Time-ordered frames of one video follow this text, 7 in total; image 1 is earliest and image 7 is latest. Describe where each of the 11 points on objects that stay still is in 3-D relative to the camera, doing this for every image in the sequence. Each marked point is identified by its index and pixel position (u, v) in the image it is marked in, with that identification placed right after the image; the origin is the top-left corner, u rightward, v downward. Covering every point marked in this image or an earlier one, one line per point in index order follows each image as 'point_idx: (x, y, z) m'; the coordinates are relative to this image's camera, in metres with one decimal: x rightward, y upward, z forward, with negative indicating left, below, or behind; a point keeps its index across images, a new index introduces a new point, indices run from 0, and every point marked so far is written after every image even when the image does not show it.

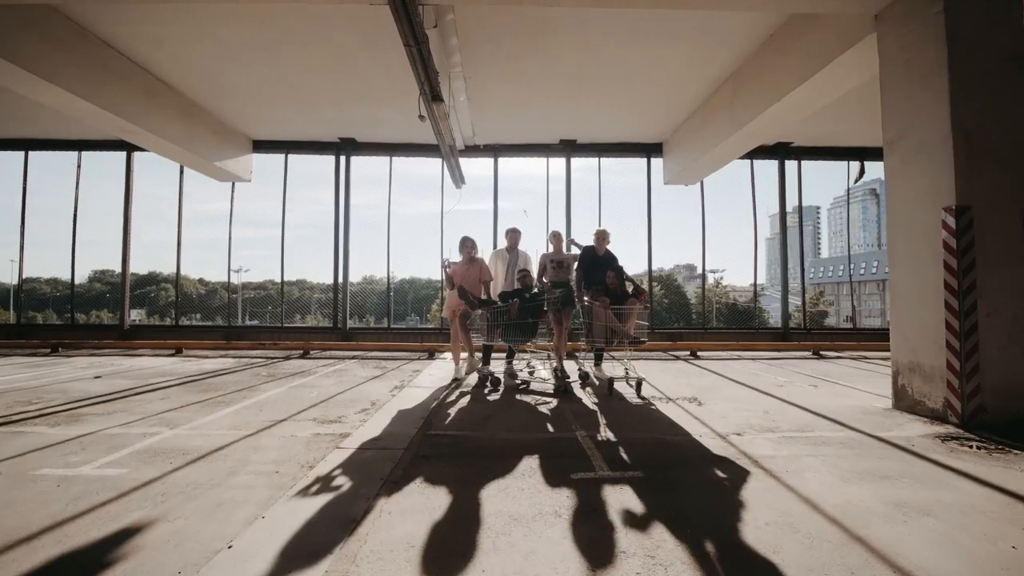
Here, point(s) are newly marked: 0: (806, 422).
0: (+2.0, -0.9, +3.3) m
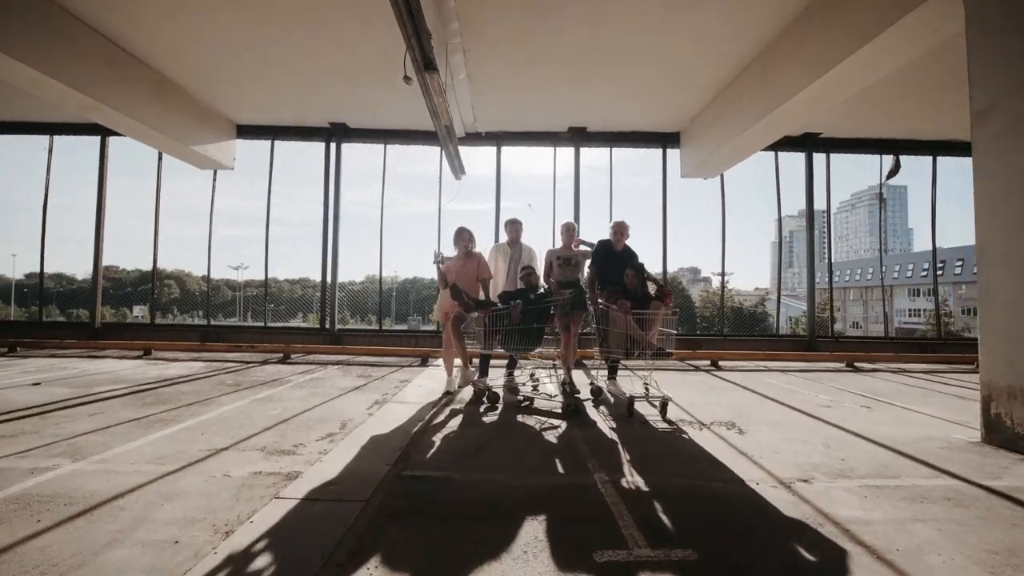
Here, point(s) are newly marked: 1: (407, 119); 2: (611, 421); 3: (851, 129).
0: (+2.0, -1.0, +2.6) m
1: (-1.8, +2.8, +7.9) m
2: (+0.7, -1.0, +3.5) m
3: (+5.6, +2.7, +8.1) m
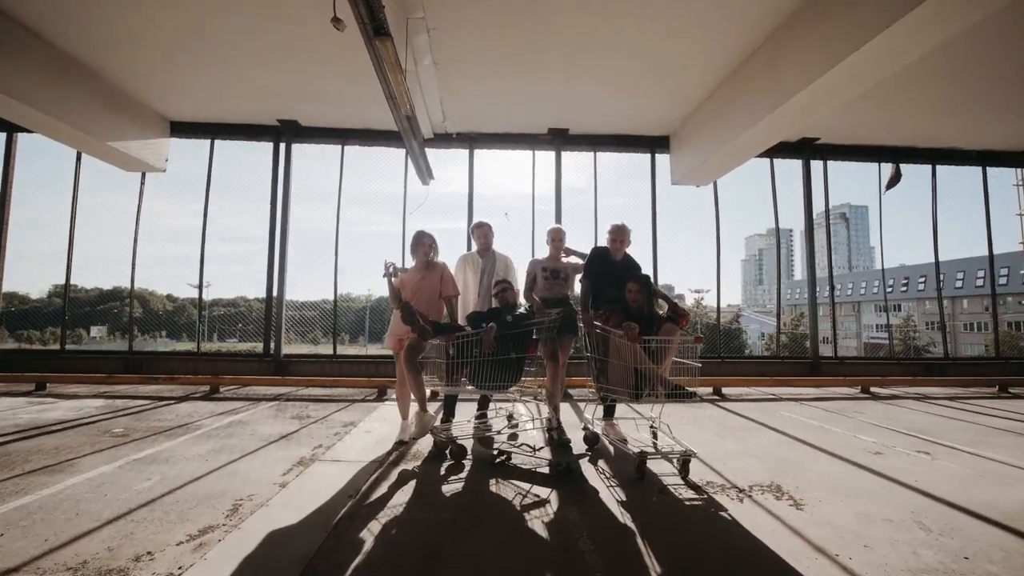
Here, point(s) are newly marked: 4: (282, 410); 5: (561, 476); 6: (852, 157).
0: (+1.9, -1.0, +1.8) m
1: (-2.1, +2.5, +7.0) m
2: (+0.6, -1.1, +2.6) m
3: (+5.2, +2.4, +7.5) m
4: (-2.2, -1.2, +4.6) m
5: (+0.3, -1.1, +2.7) m
6: (+5.7, +2.2, +8.1) m
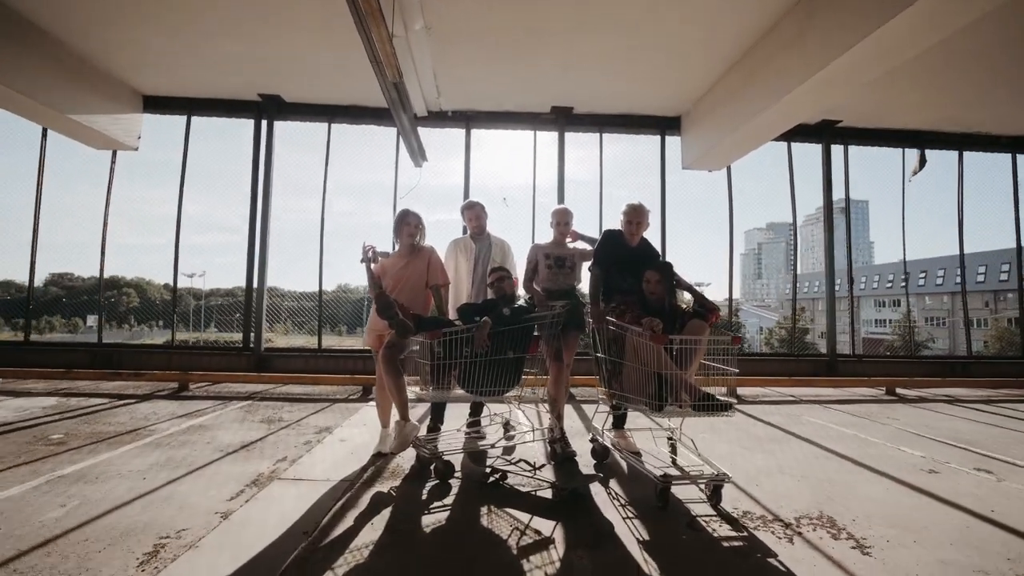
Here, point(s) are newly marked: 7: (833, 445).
0: (+1.9, -1.0, +1.3) m
1: (-2.1, +2.6, +6.5) m
2: (+0.5, -1.0, +2.1) m
3: (+5.2, +2.5, +7.0) m
4: (-2.2, -1.0, +4.1) m
5: (+0.3, -1.0, +2.2) m
6: (+5.7, +2.3, +7.6) m
7: (+2.3, -1.1, +3.4) m
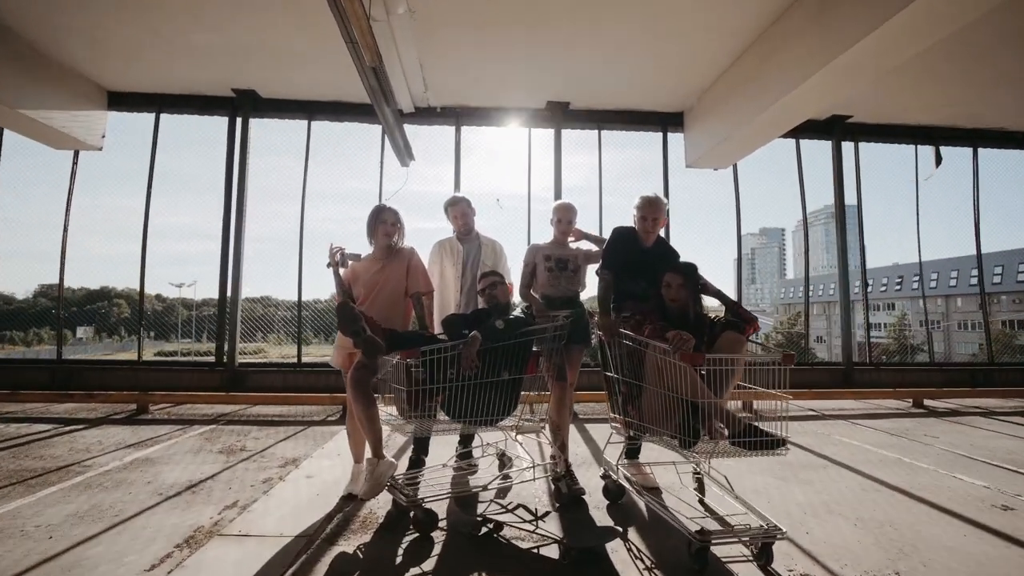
0: (+1.9, -1.0, +0.9) m
1: (-2.2, +2.5, +6.0) m
2: (+0.5, -1.0, +1.6) m
3: (+5.1, +2.5, +6.7) m
4: (-2.2, -1.1, +3.6) m
5: (+0.2, -1.0, +1.8) m
6: (+5.6, +2.2, +7.2) m
7: (+2.2, -1.1, +3.0) m
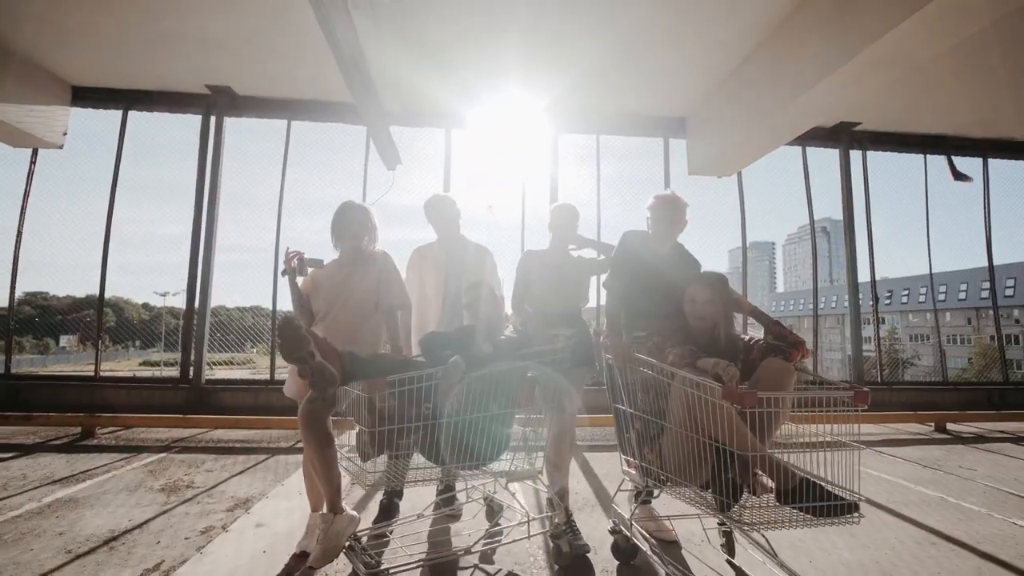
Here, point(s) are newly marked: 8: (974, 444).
0: (+1.9, -1.0, +0.5) m
1: (-2.3, +2.4, +5.6) m
2: (+0.5, -1.1, +1.2) m
3: (+5.1, +2.3, +6.4) m
4: (-2.3, -1.2, +3.1) m
5: (+0.2, -1.1, +1.3) m
6: (+5.5, +2.0, +6.9) m
7: (+2.2, -1.2, +2.6) m
8: (+4.1, -1.4, +4.3) m
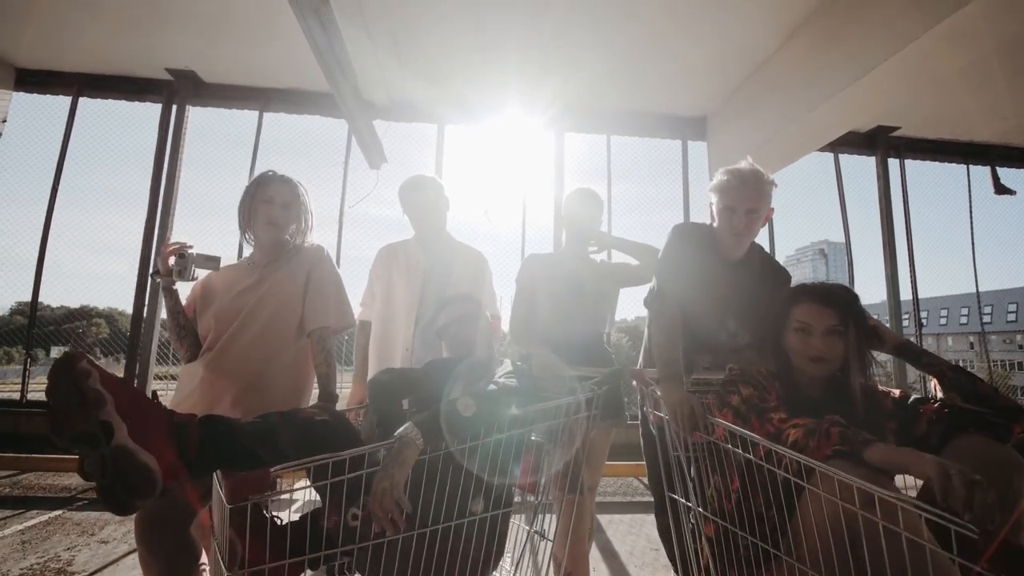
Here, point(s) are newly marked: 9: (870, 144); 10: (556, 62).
0: (+1.9, -1.0, -0.3) m
1: (-2.3, +2.3, +5.0) m
2: (+0.5, -1.1, +0.4) m
3: (+5.1, +2.0, +5.7) m
4: (-2.3, -1.2, +2.3) m
5: (+0.2, -1.1, +0.6) m
6: (+5.5, +1.7, +6.3) m
7: (+2.2, -1.3, +1.8) m
8: (+4.1, -1.6, +3.6) m
9: (+4.5, +1.8, +6.0) m
10: (+0.5, +2.4, +4.6) m
